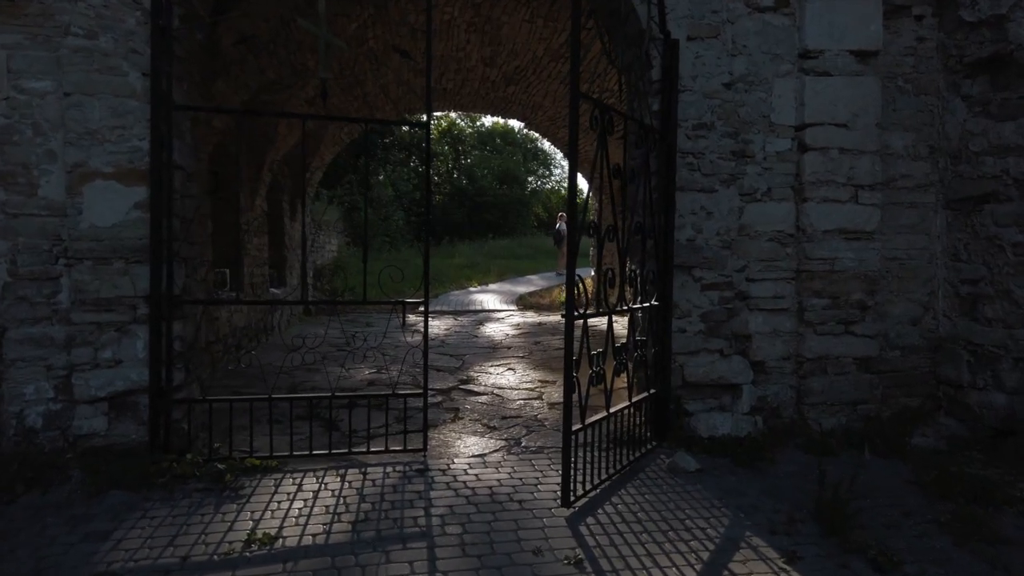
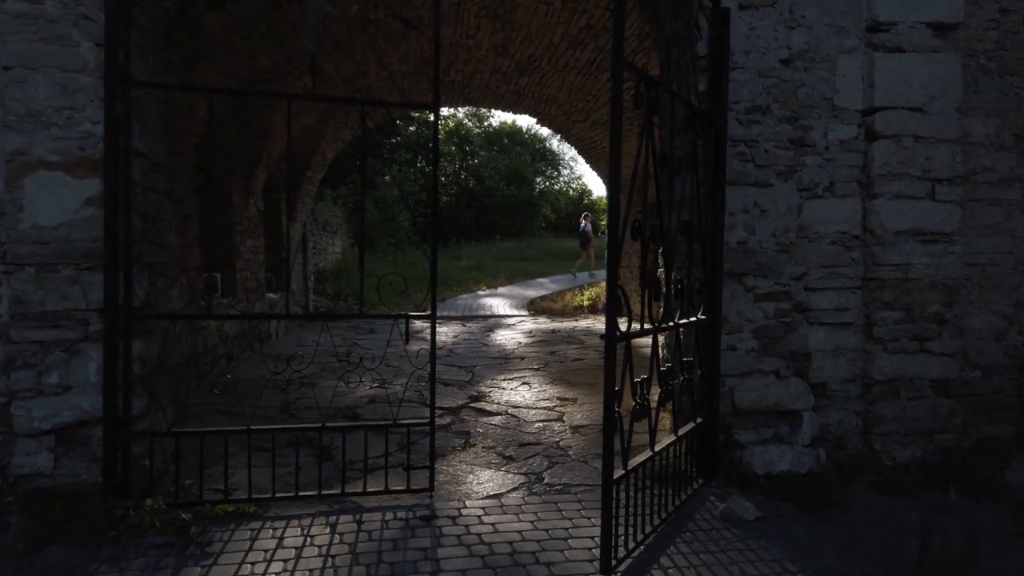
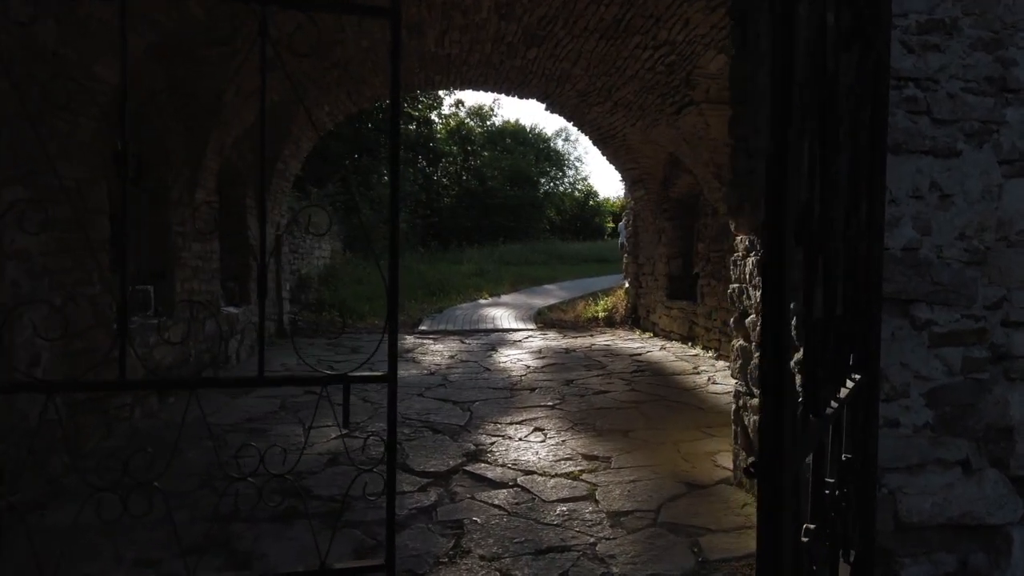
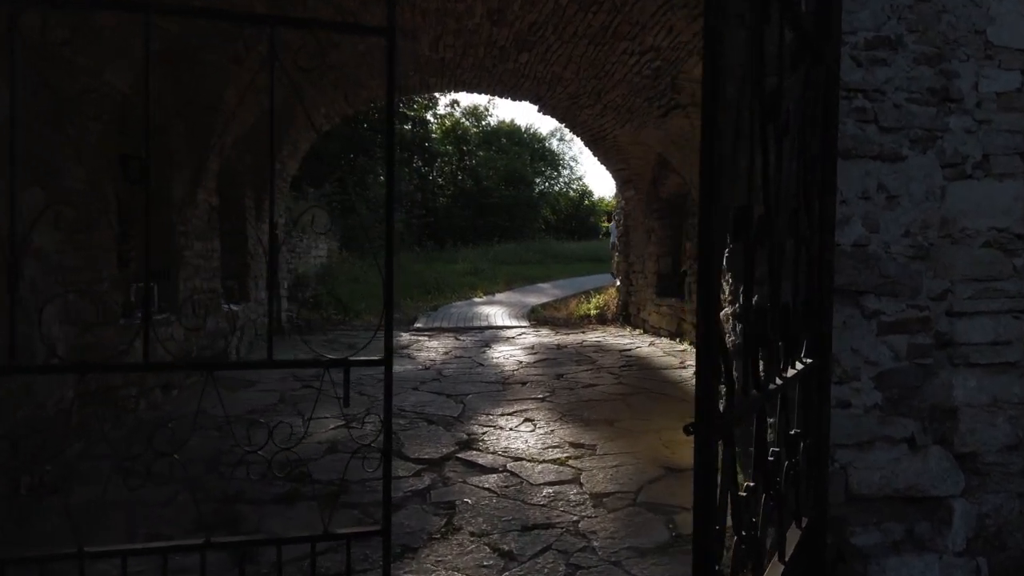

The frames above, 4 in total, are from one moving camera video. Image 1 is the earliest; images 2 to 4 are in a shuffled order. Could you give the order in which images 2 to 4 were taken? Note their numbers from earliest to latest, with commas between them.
2, 4, 3
